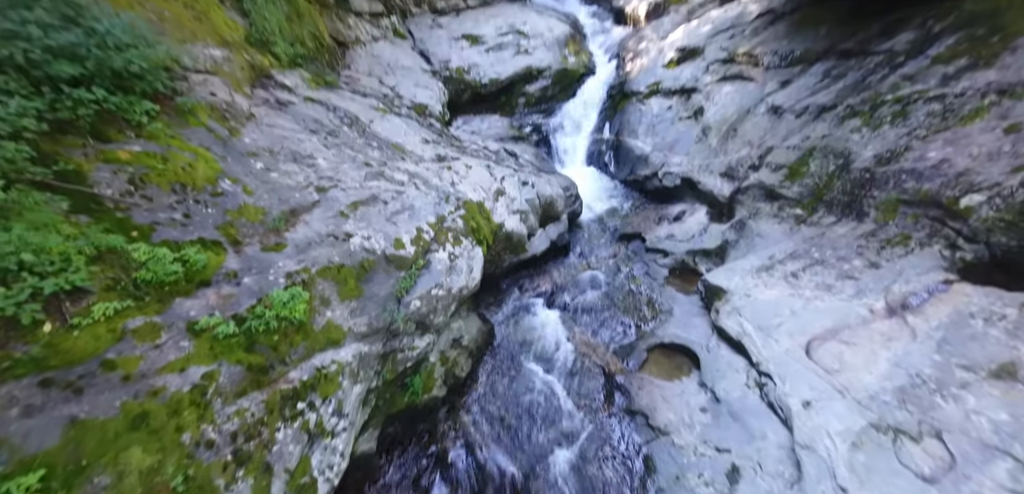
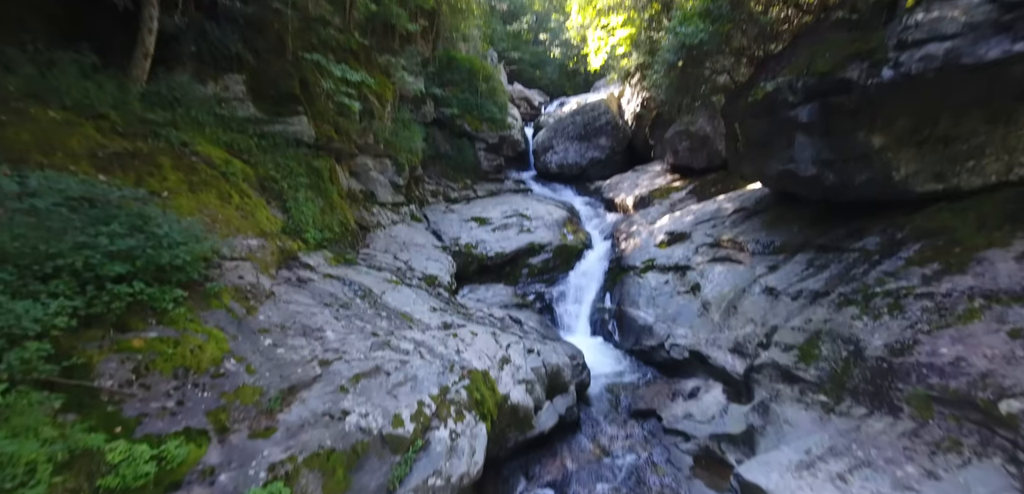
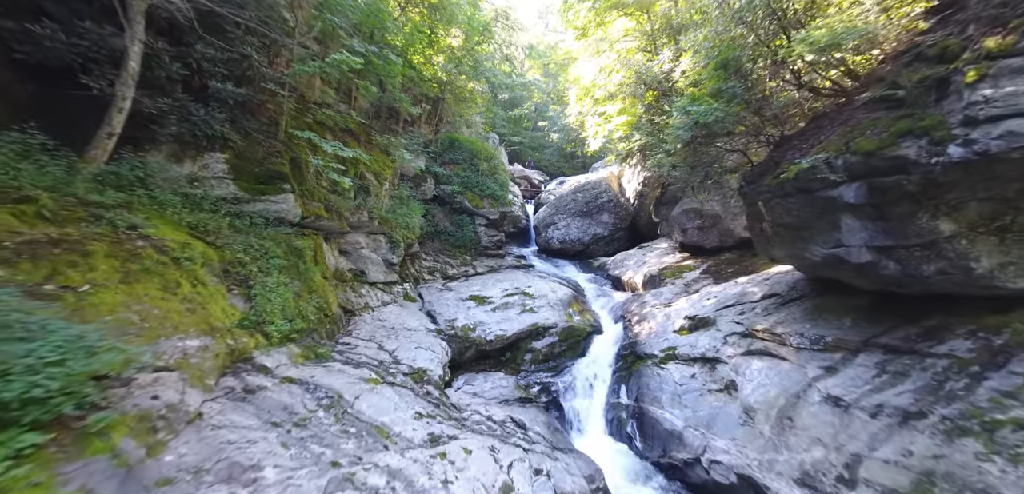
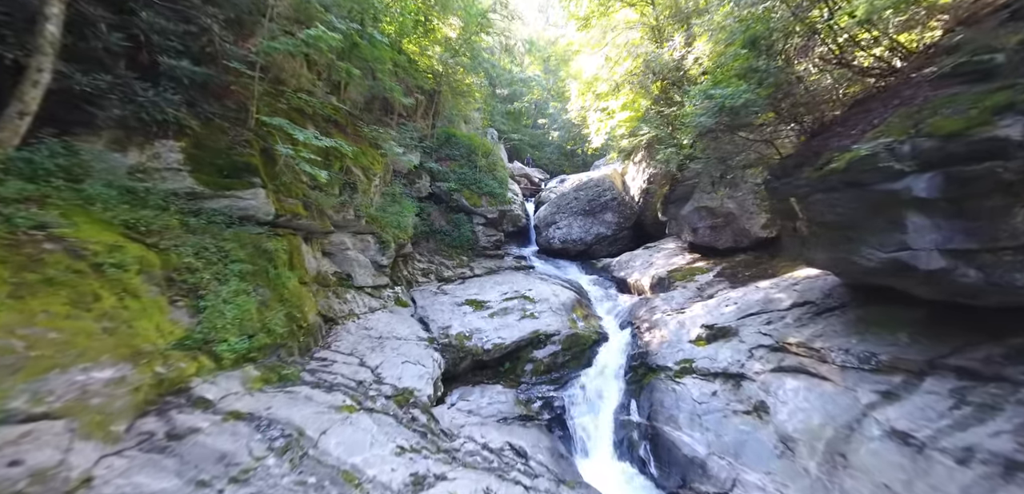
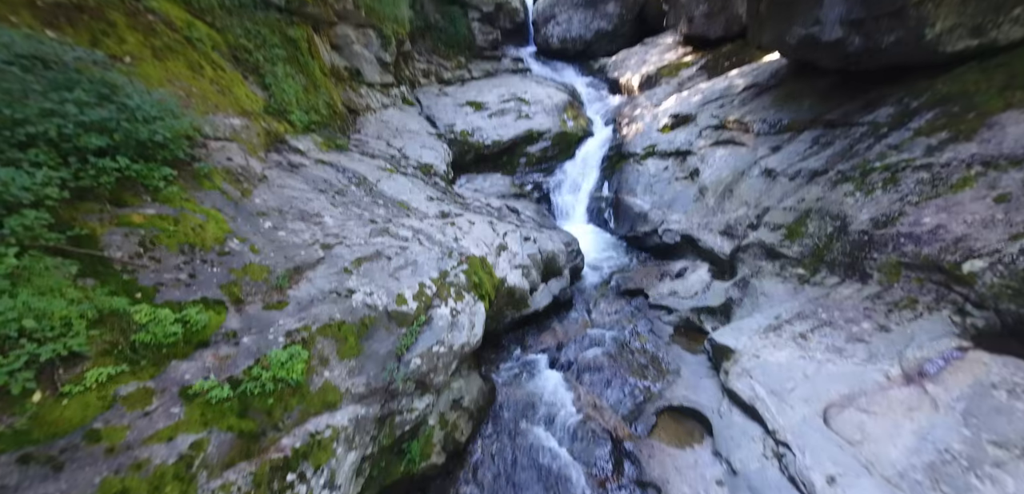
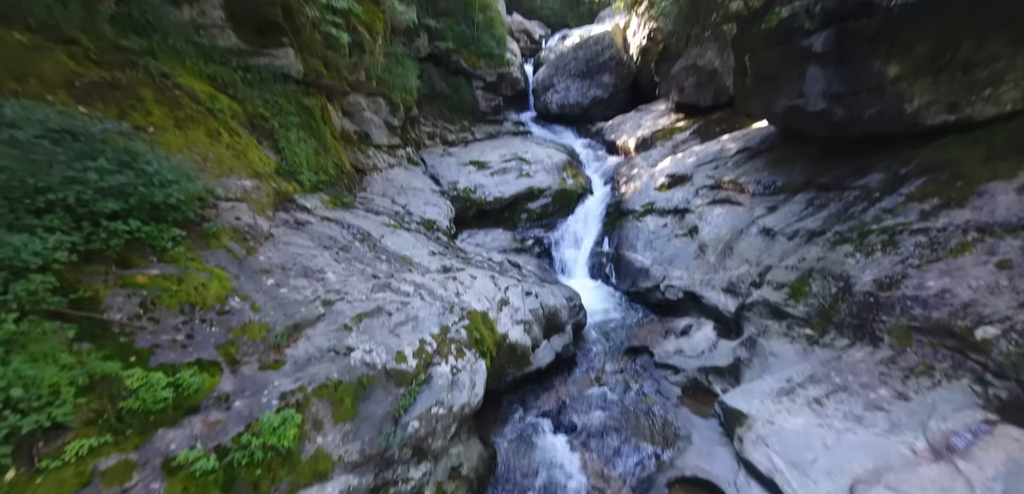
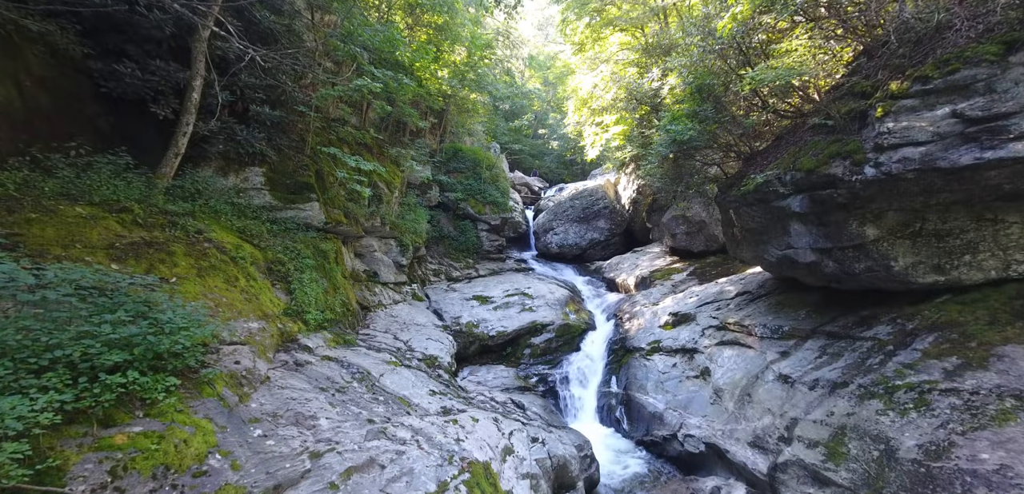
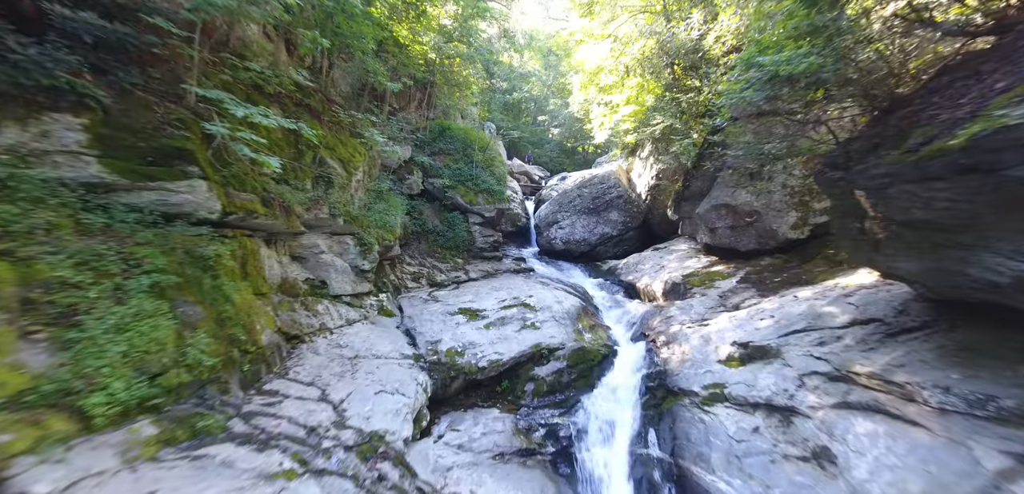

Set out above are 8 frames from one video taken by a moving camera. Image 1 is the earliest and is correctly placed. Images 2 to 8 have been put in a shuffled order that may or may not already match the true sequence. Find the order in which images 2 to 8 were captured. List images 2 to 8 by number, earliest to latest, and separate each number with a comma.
5, 6, 2, 7, 3, 4, 8
